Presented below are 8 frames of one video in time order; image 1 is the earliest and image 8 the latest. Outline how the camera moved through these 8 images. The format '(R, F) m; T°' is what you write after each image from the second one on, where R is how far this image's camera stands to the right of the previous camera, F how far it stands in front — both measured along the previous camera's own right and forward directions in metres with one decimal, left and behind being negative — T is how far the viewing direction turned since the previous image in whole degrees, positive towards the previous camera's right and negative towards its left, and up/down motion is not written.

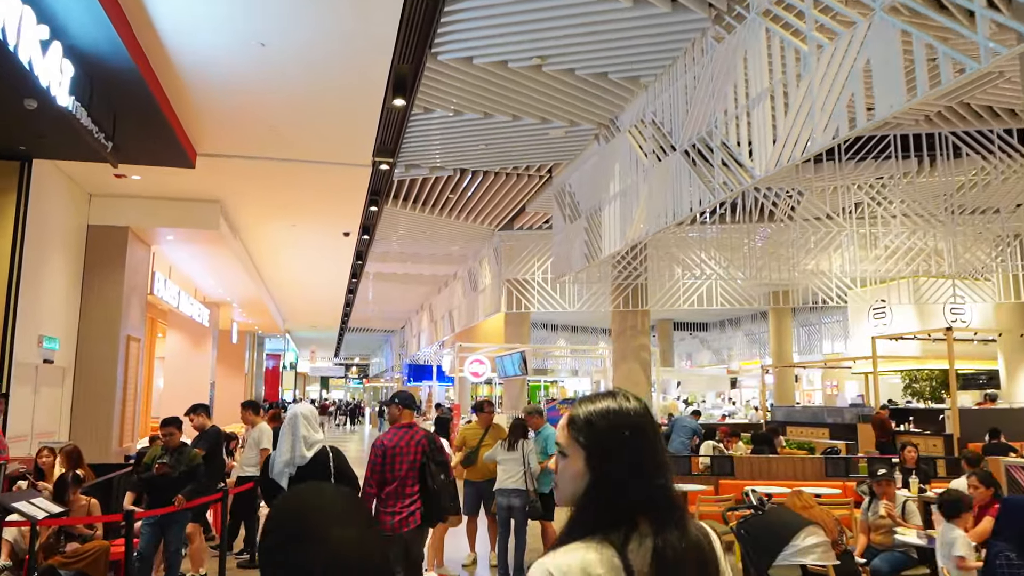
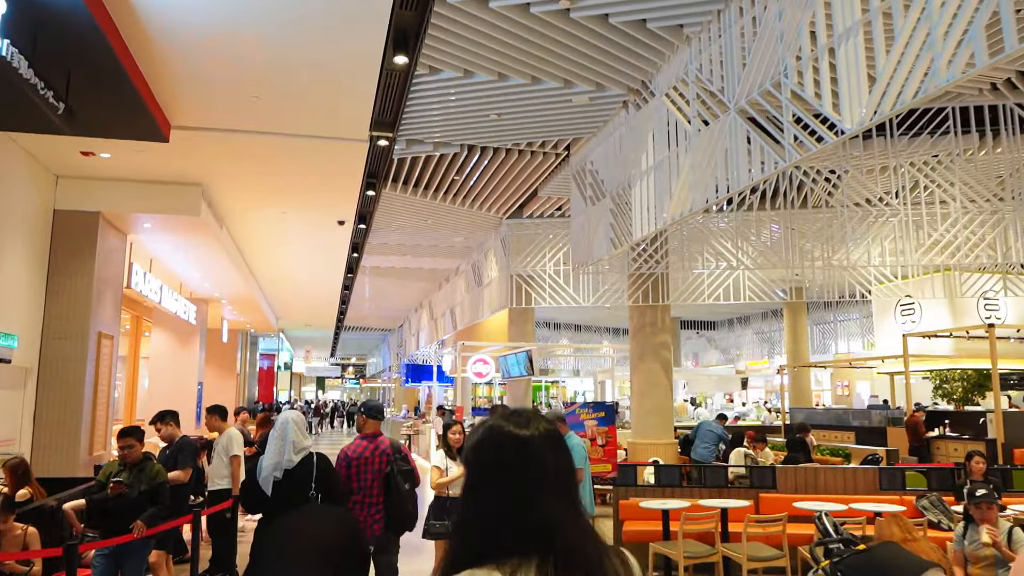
(-0.2, +0.9) m; 0°
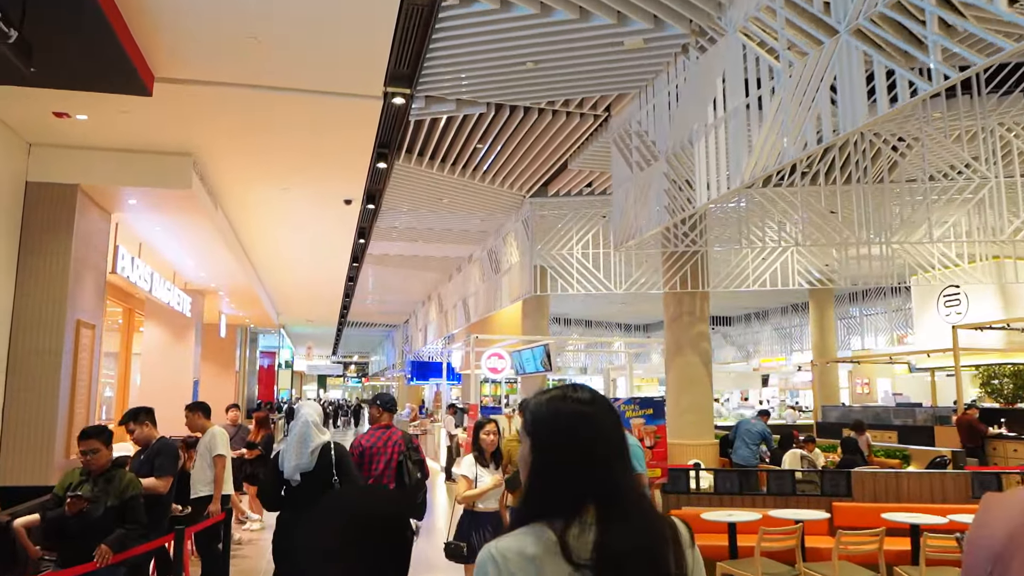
(-0.3, +0.9) m; 0°
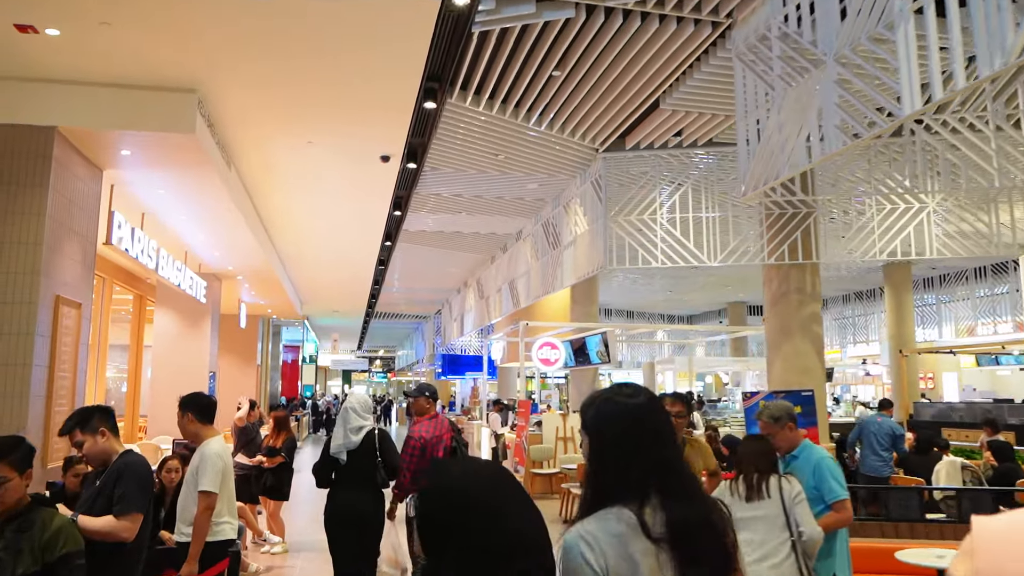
(-0.5, +1.6) m; -1°
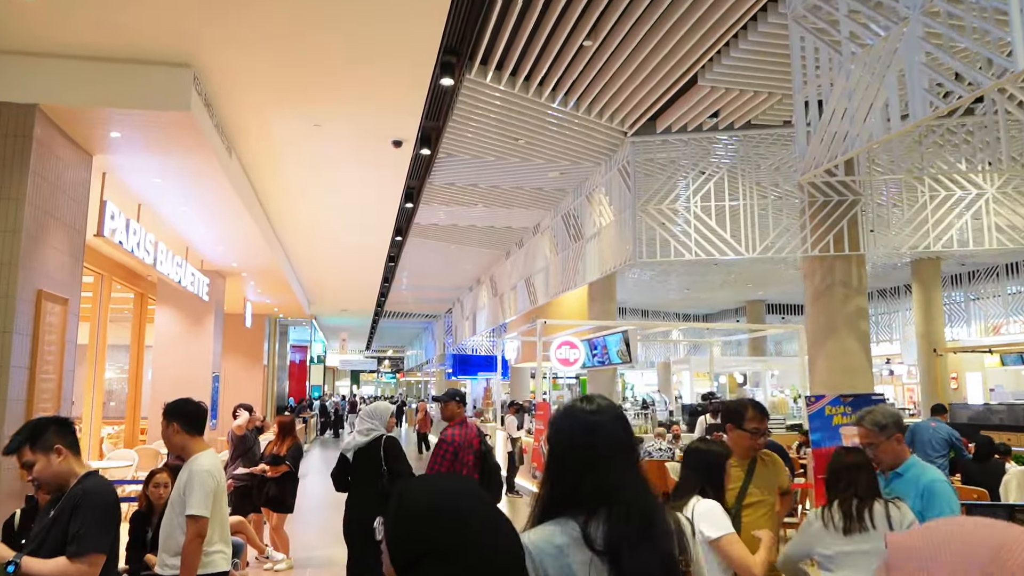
(-0.1, +0.6) m; -1°
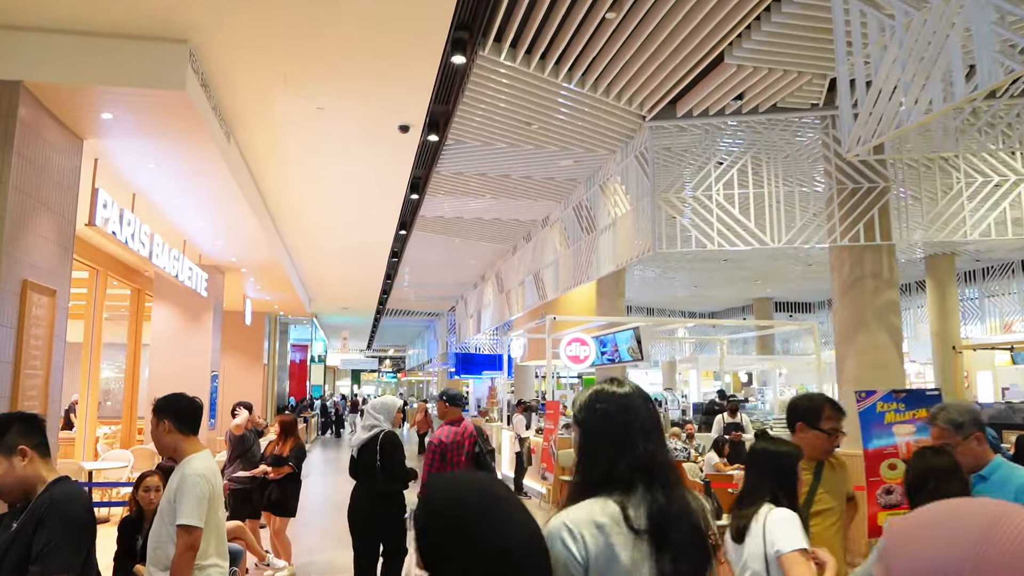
(-0.1, +0.4) m; 0°
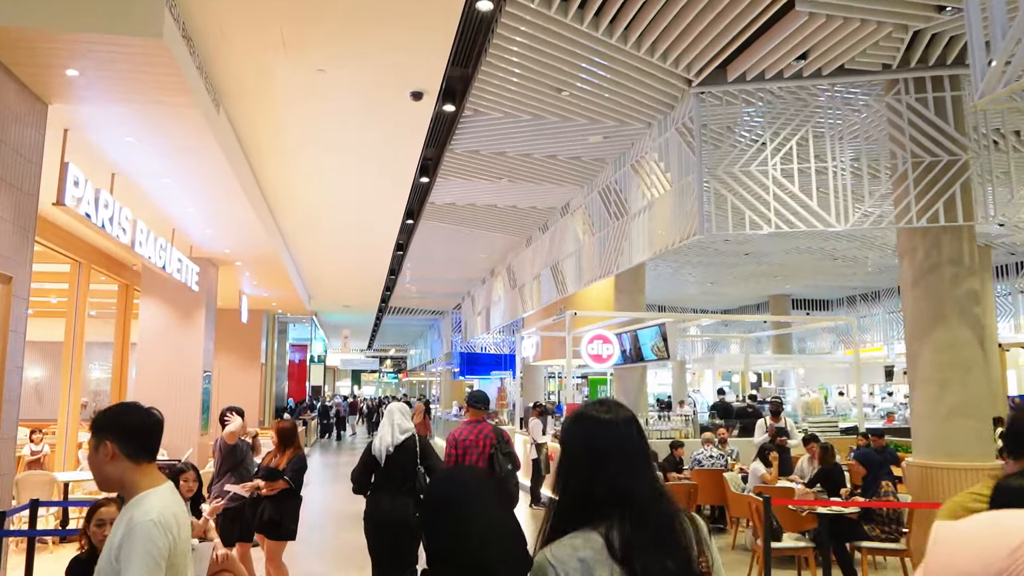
(-0.2, +0.8) m; 0°
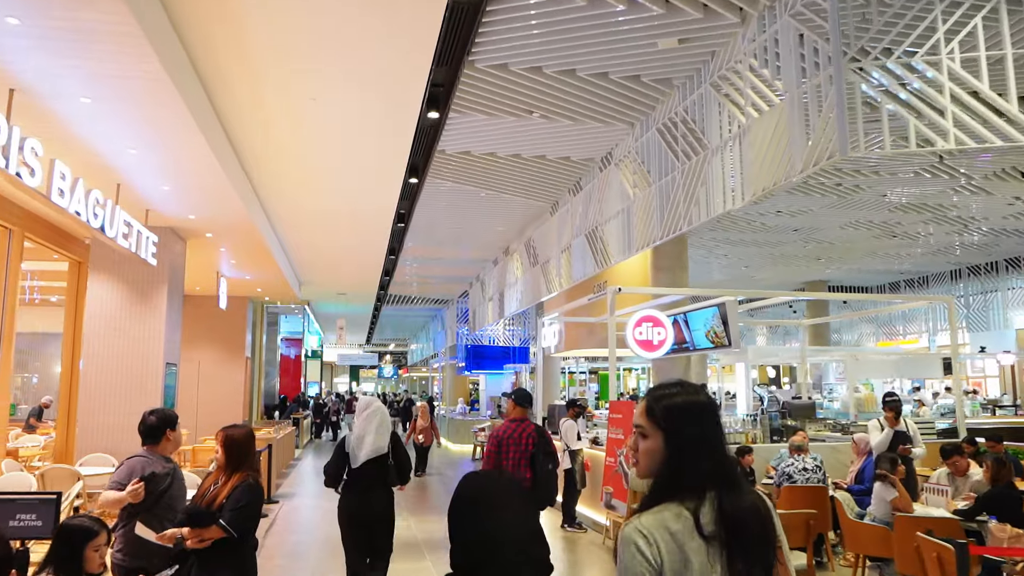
(-0.3, +1.9) m; 0°
